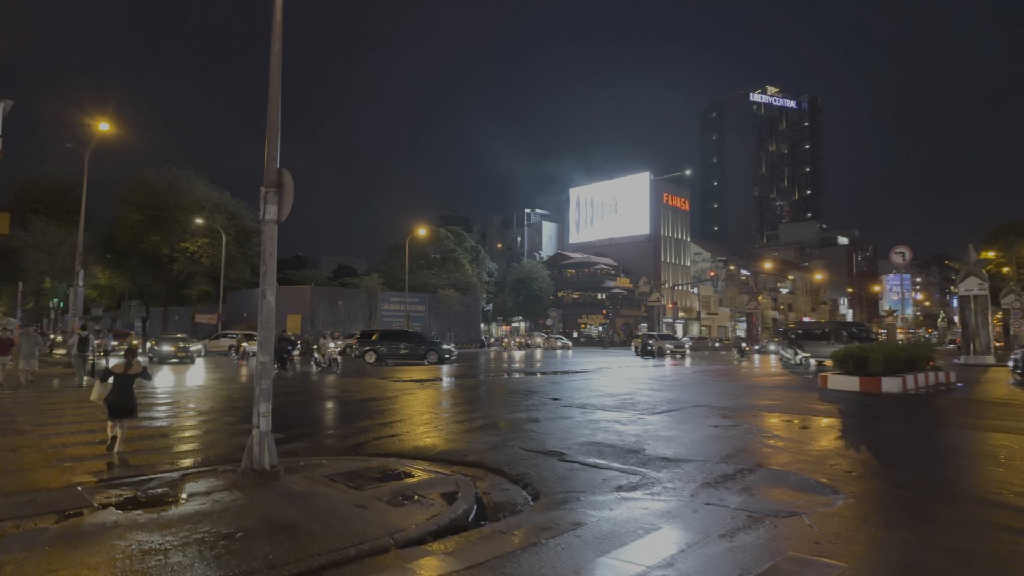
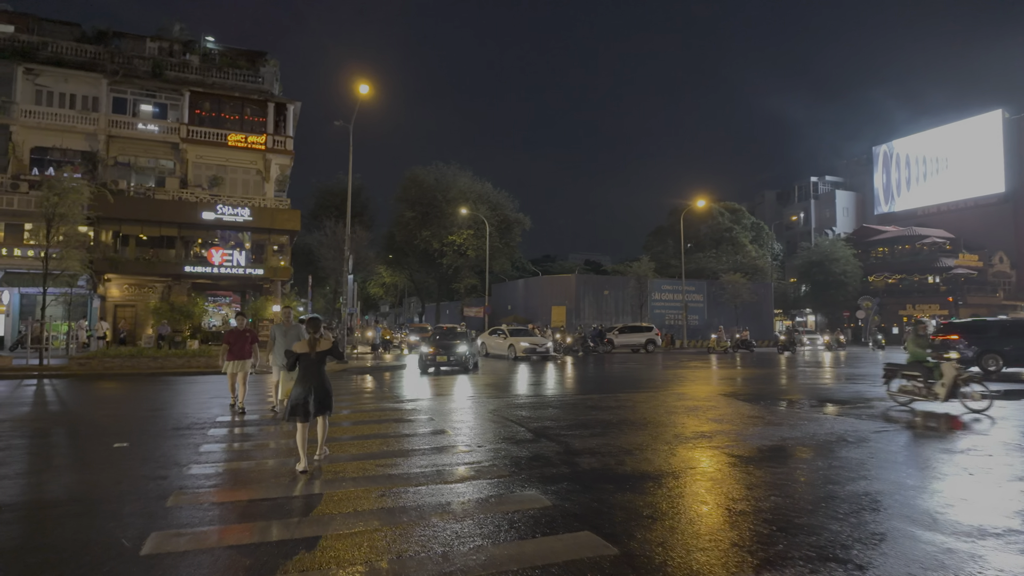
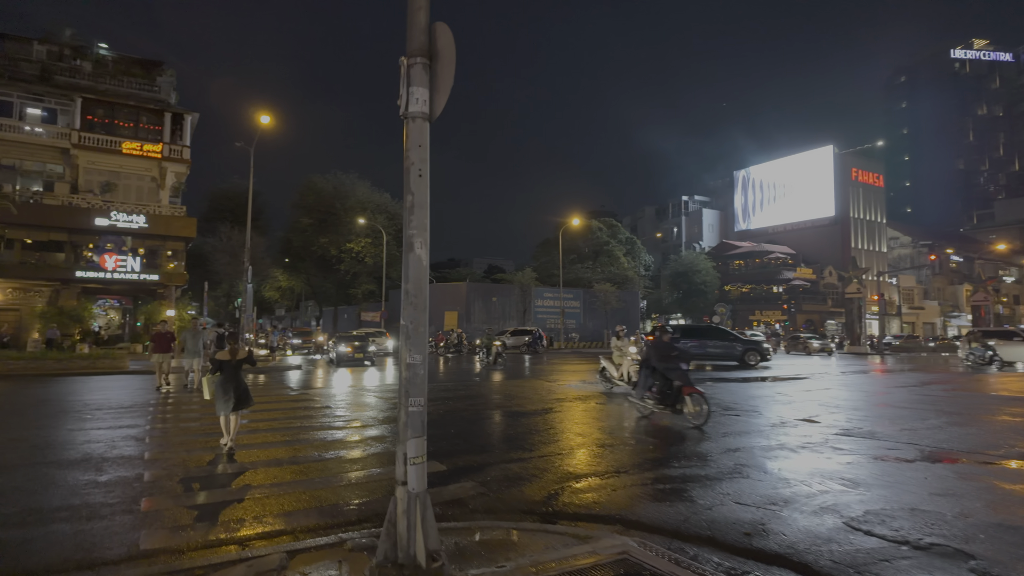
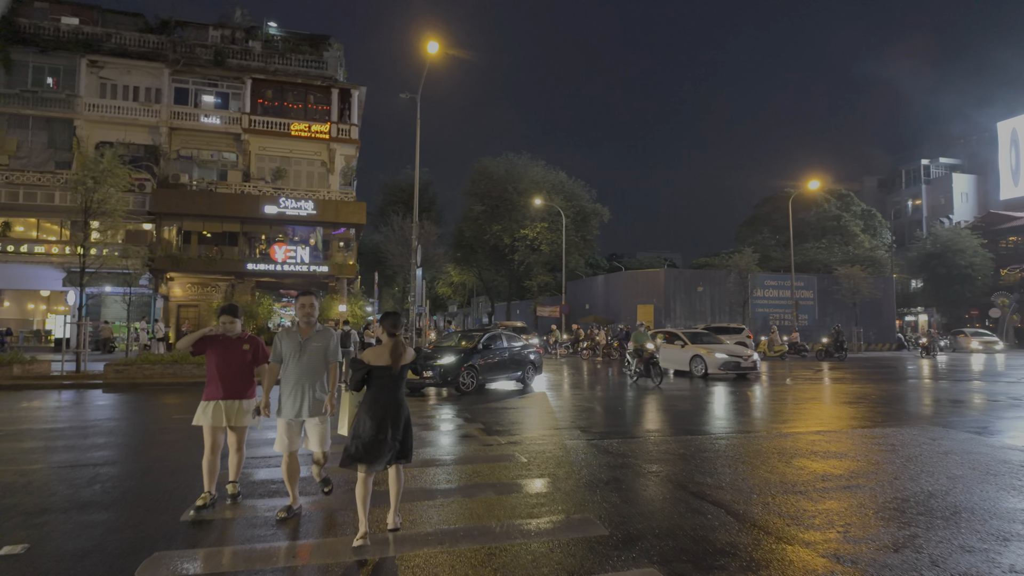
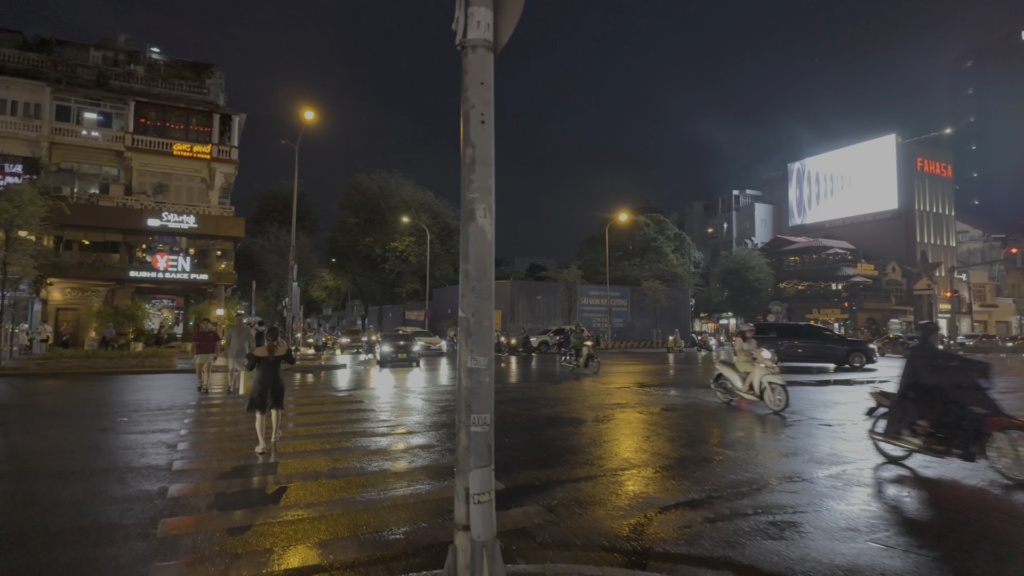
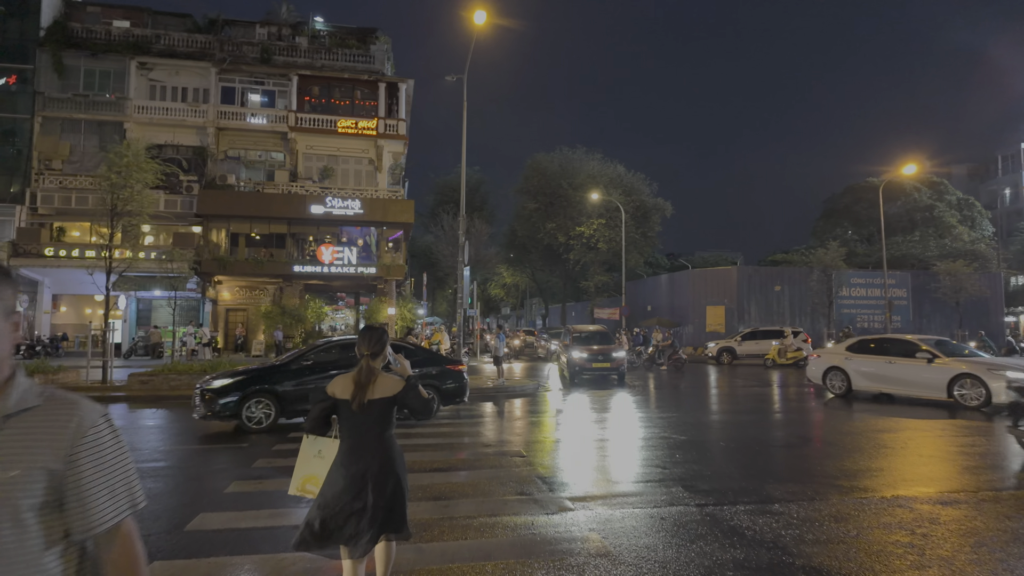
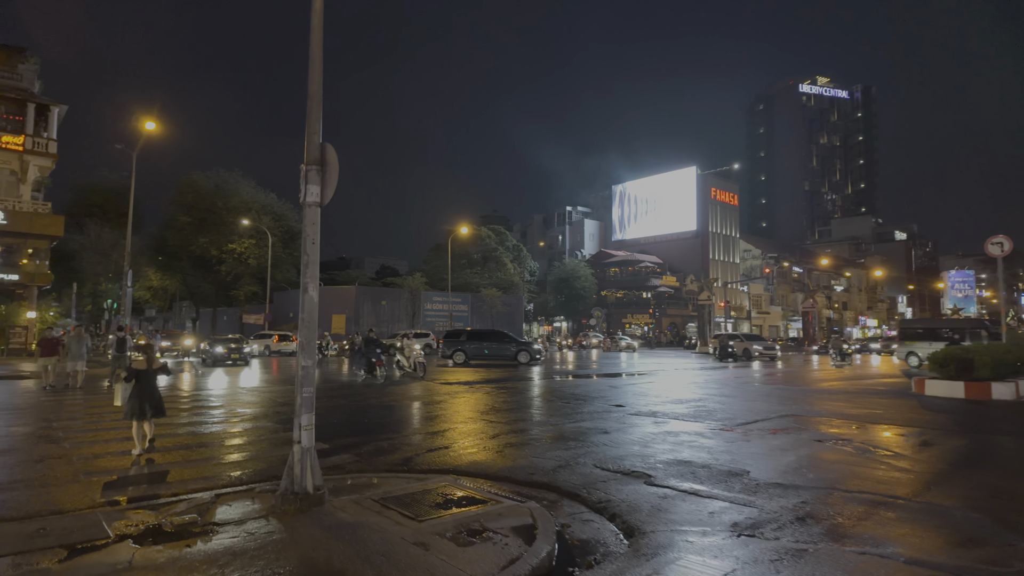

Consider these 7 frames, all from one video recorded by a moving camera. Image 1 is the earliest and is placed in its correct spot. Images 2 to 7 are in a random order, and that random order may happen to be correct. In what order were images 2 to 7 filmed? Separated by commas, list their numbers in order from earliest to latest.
7, 3, 5, 2, 4, 6
